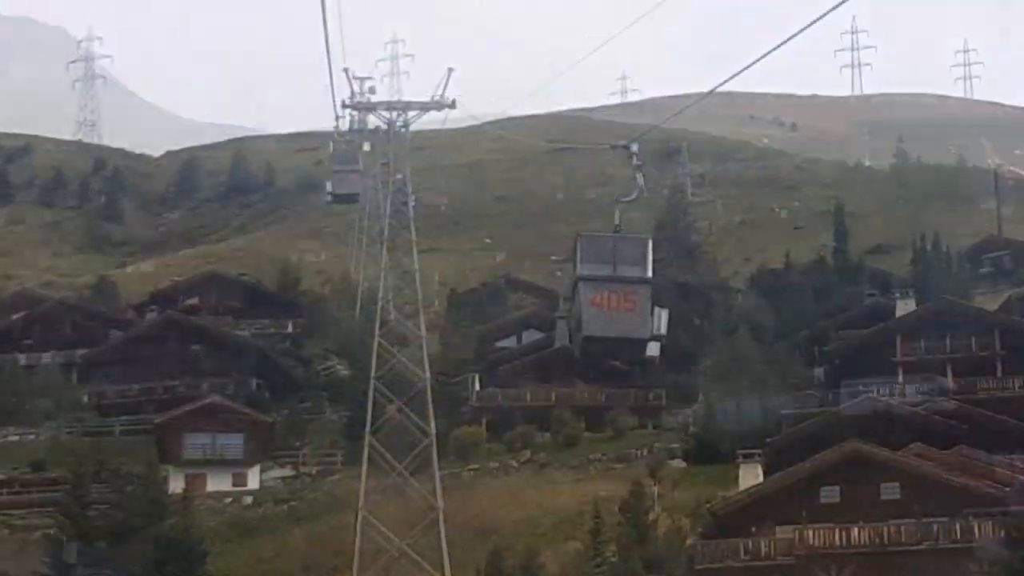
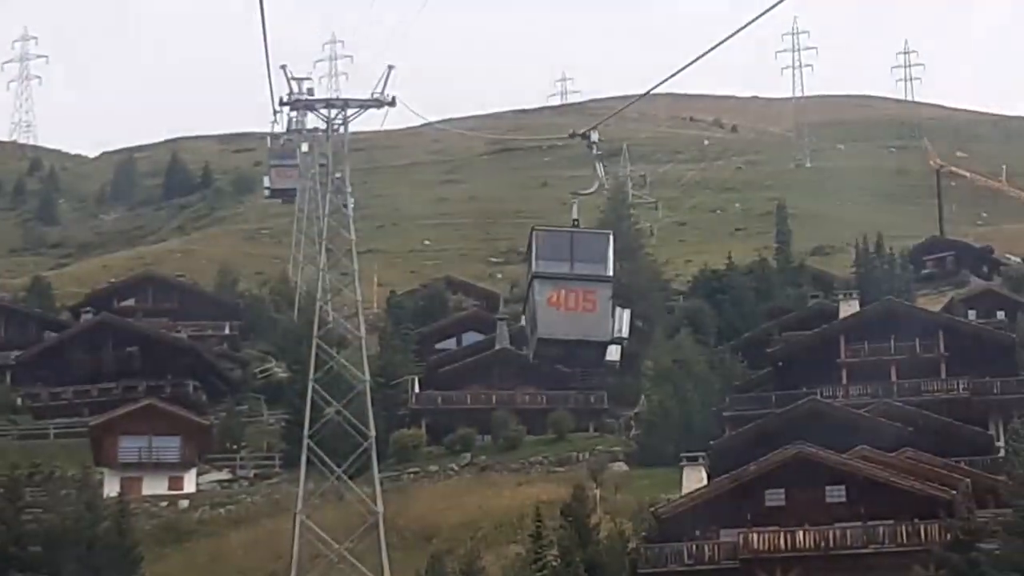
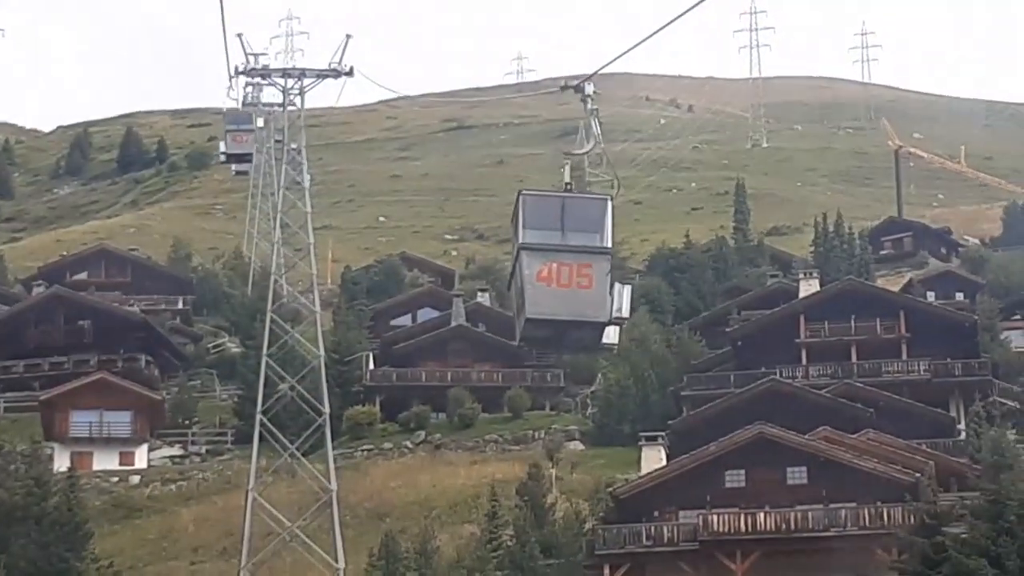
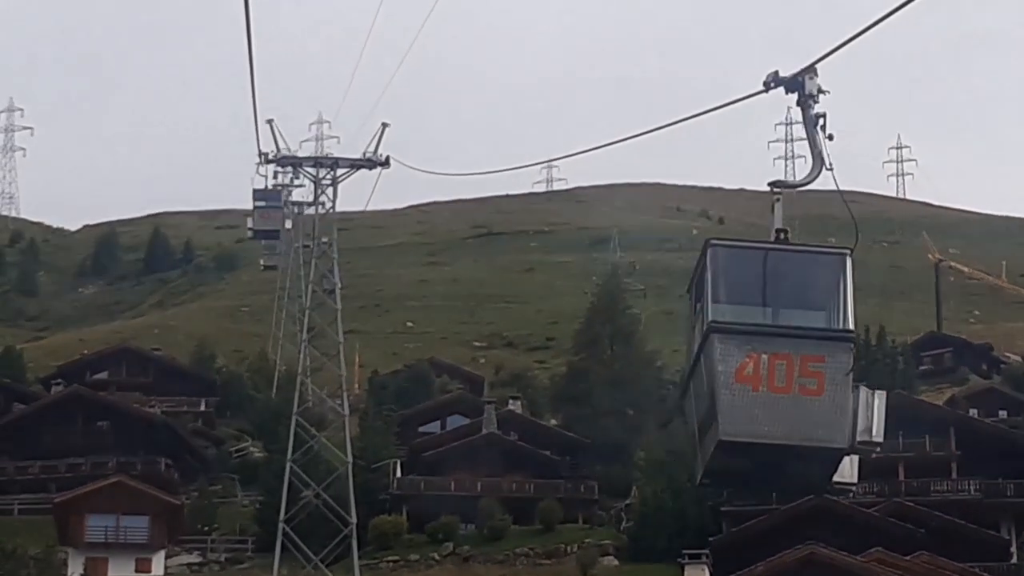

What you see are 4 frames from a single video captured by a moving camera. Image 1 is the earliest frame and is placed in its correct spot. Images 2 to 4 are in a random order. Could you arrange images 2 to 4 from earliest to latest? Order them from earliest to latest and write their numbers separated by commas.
2, 3, 4
